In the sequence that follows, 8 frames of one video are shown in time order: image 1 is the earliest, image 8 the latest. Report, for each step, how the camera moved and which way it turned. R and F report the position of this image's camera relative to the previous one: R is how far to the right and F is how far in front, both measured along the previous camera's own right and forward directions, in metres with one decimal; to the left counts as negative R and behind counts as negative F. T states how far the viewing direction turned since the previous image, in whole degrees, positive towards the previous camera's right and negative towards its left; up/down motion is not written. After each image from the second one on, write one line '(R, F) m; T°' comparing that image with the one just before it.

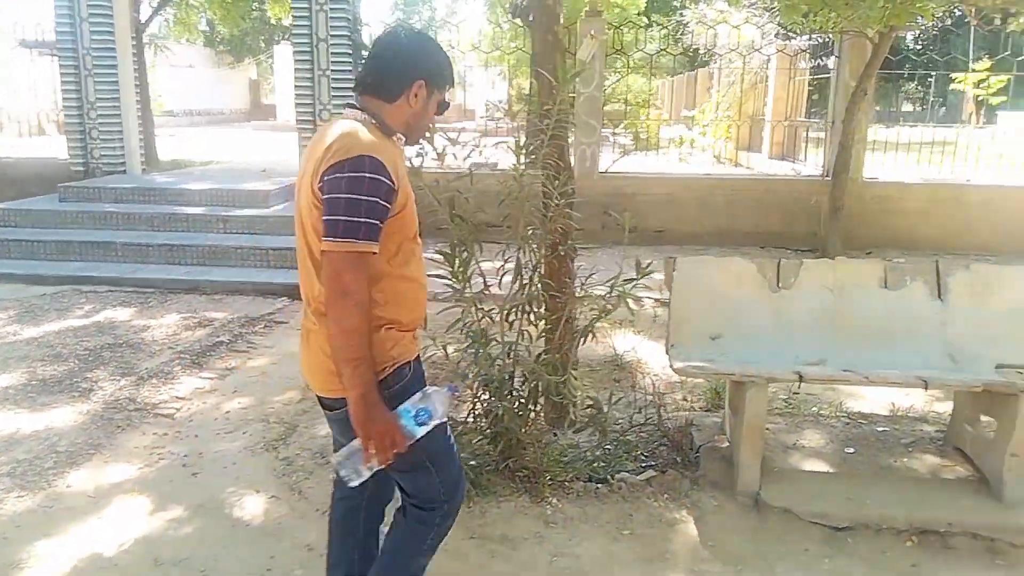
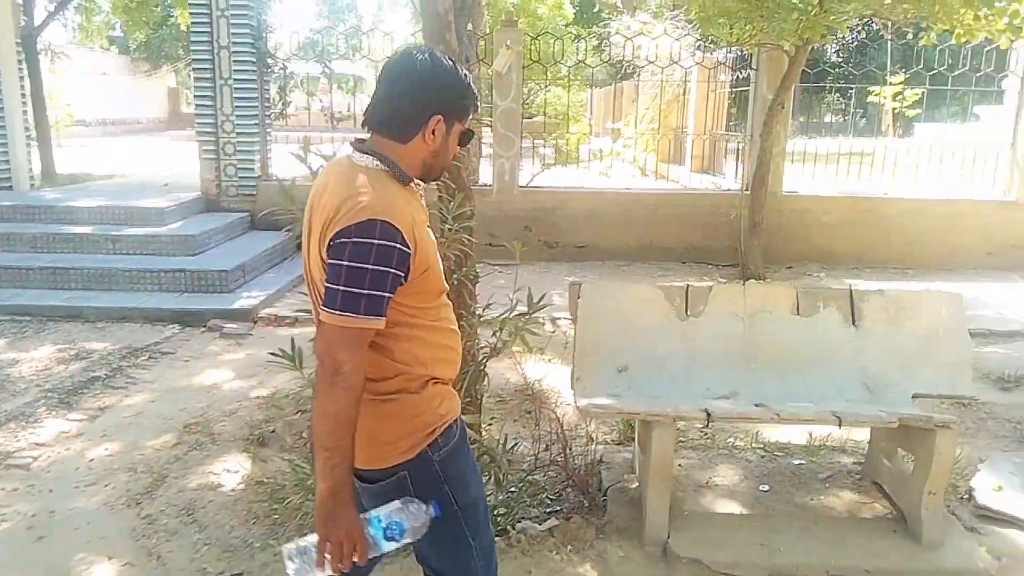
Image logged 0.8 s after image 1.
(+0.2, +0.3) m; +4°
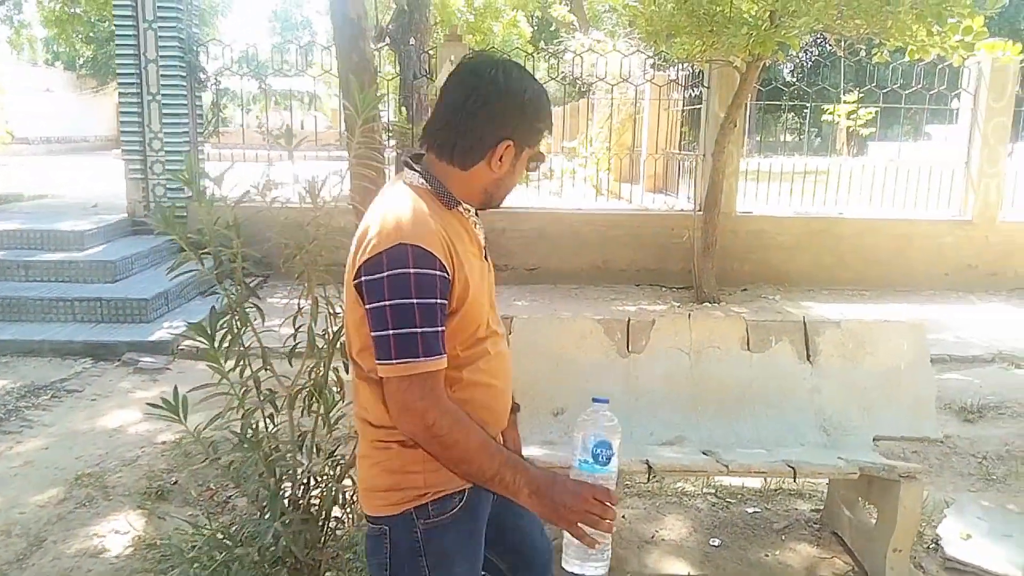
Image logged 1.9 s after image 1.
(+0.2, +0.4) m; +3°
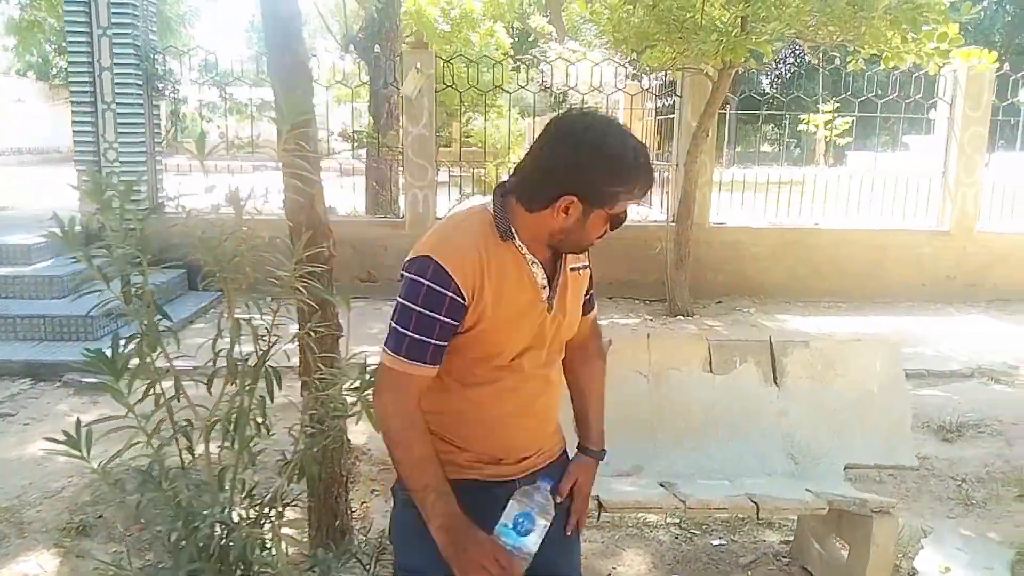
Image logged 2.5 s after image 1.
(+0.2, +0.2) m; +1°
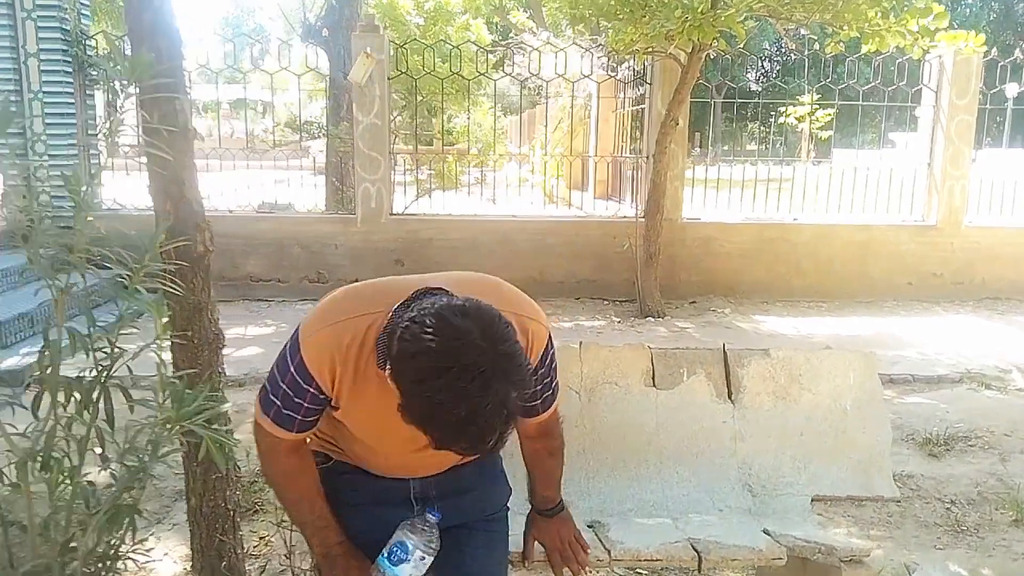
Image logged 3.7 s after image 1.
(+0.3, +0.5) m; +1°
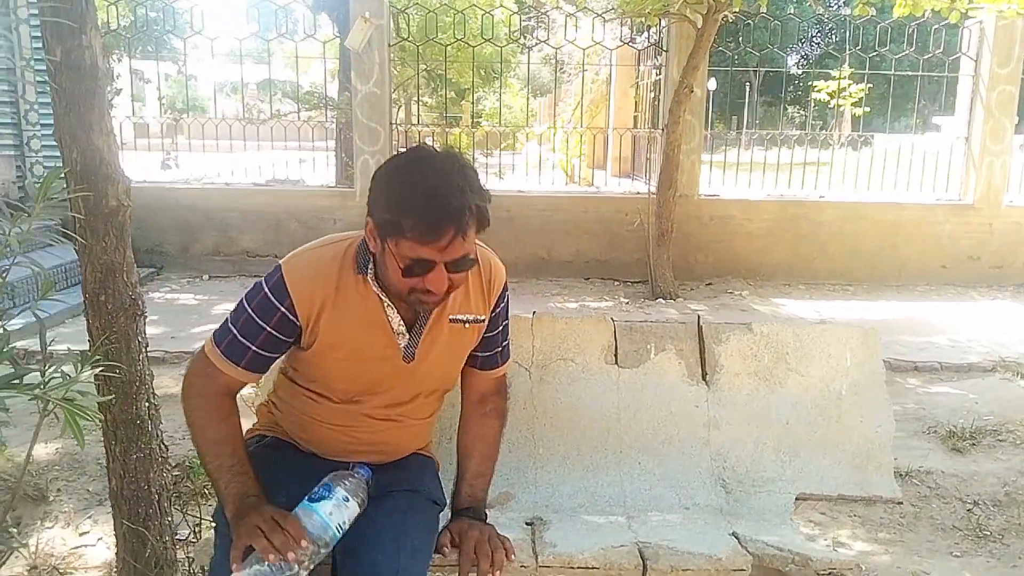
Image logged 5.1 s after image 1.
(+0.3, +0.3) m; -2°
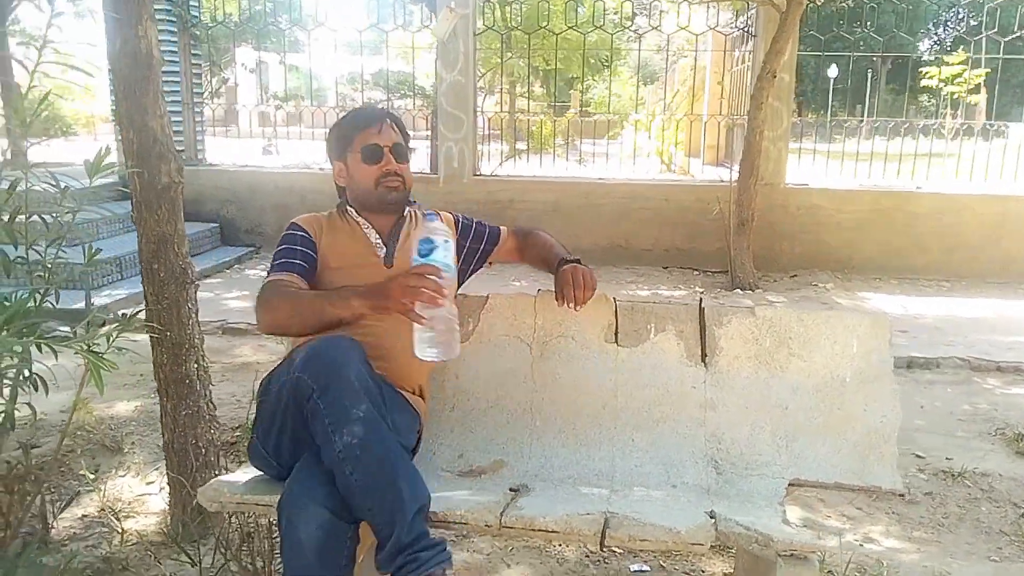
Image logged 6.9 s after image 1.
(+0.3, -0.1) m; -8°
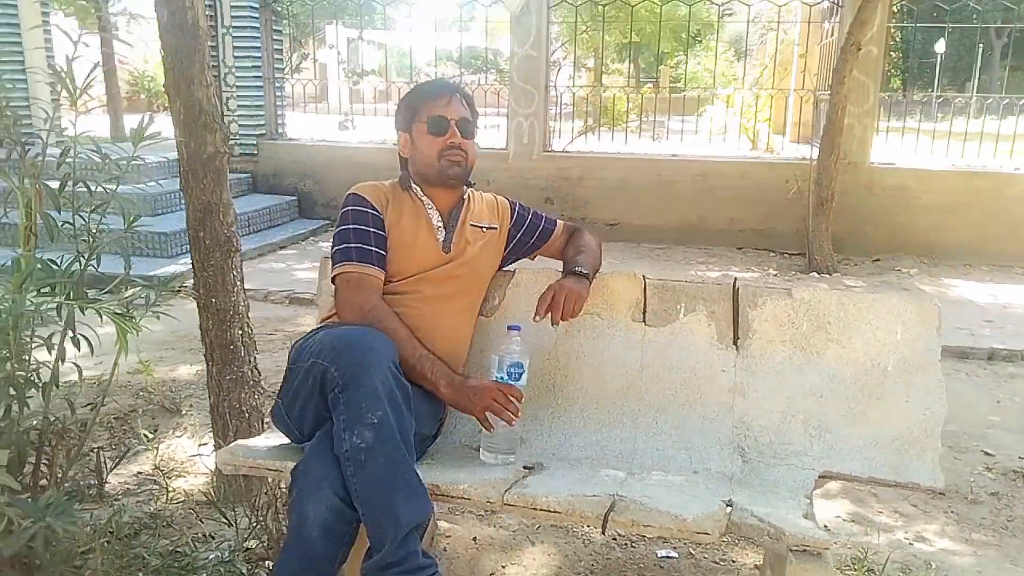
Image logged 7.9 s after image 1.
(+0.2, +0.1) m; -6°
